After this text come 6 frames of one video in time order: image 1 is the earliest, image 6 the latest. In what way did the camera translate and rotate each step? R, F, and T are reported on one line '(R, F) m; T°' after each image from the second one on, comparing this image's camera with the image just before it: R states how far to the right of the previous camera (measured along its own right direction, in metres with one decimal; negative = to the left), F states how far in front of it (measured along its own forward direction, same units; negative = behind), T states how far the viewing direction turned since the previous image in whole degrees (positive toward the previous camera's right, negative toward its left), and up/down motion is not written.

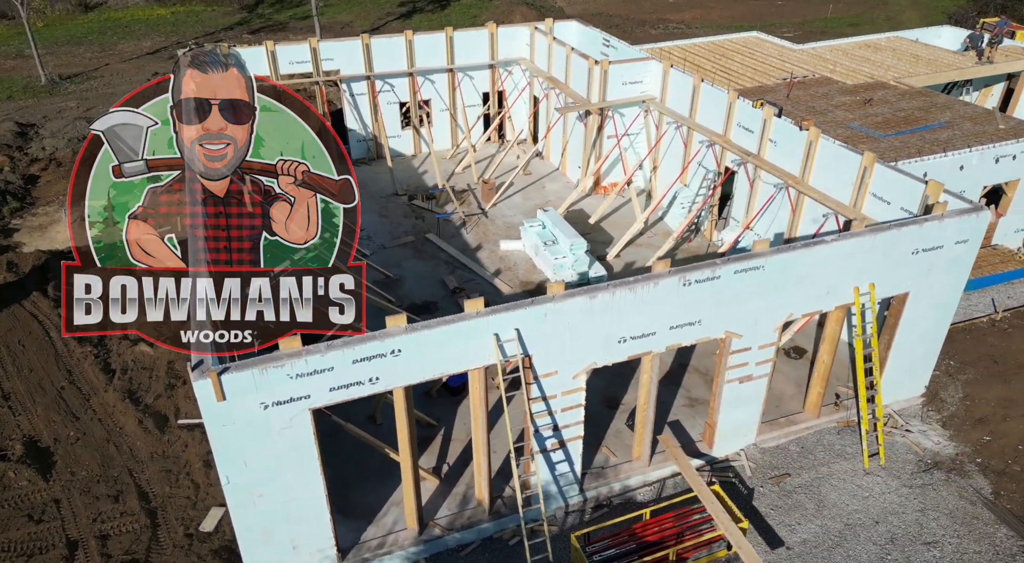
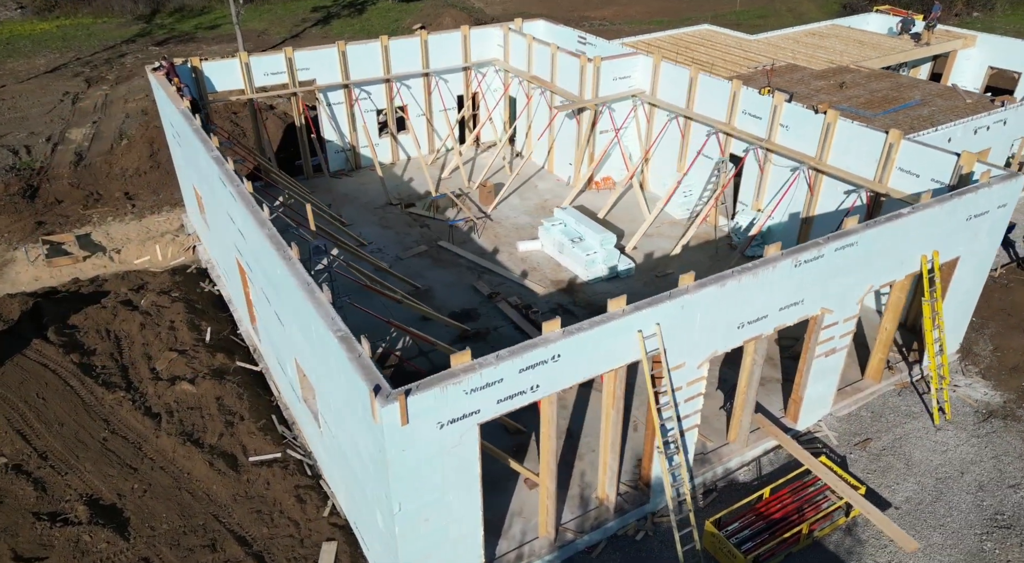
(-2.4, +0.2) m; +8°
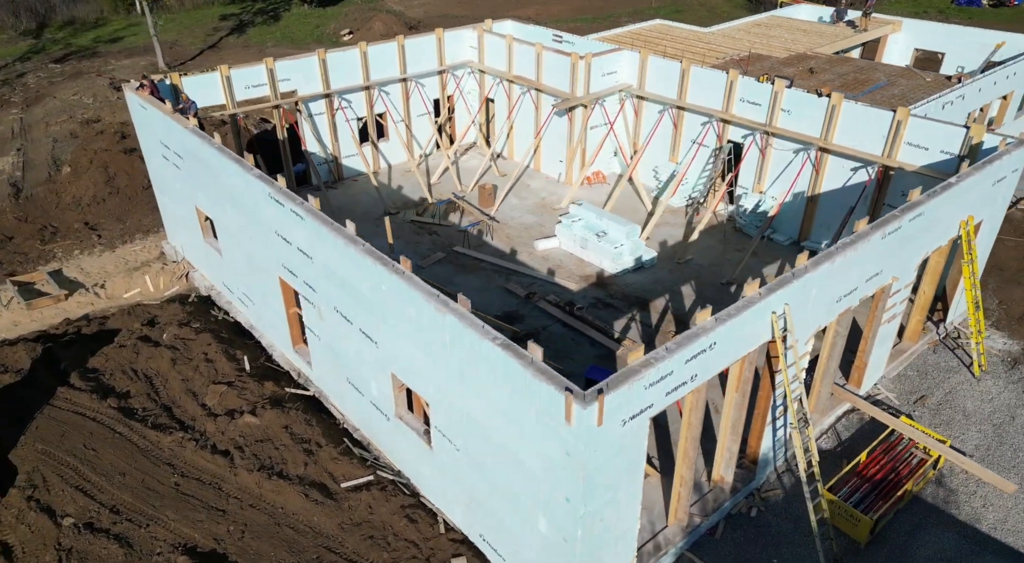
(-2.4, +0.2) m; +8°
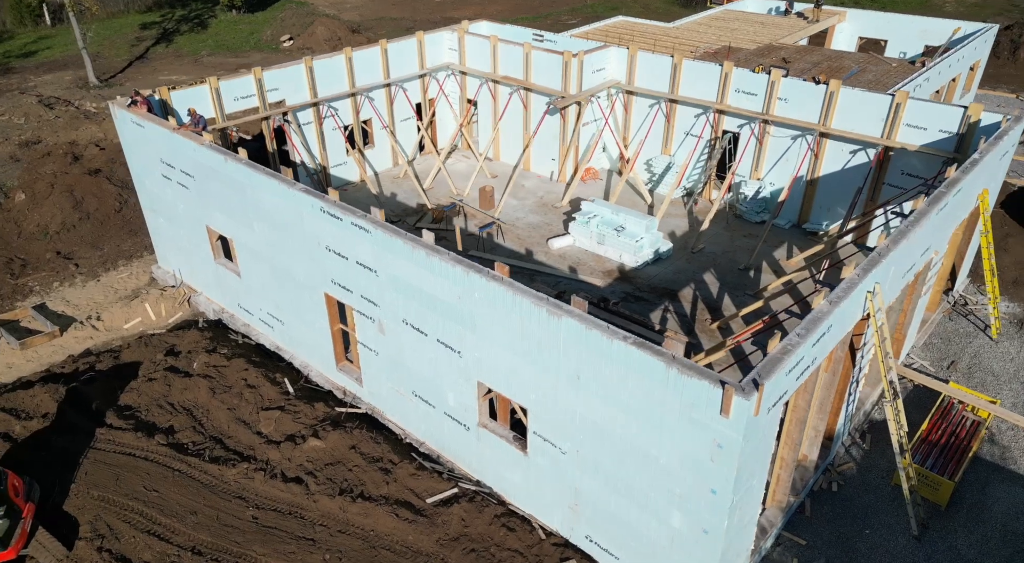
(-1.9, +0.1) m; +6°
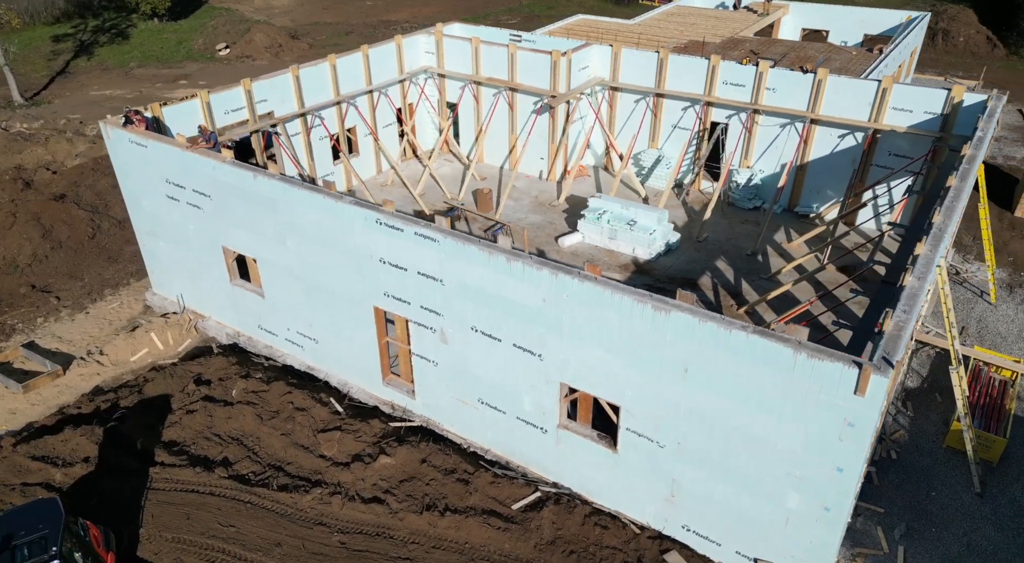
(-1.9, +0.1) m; +6°
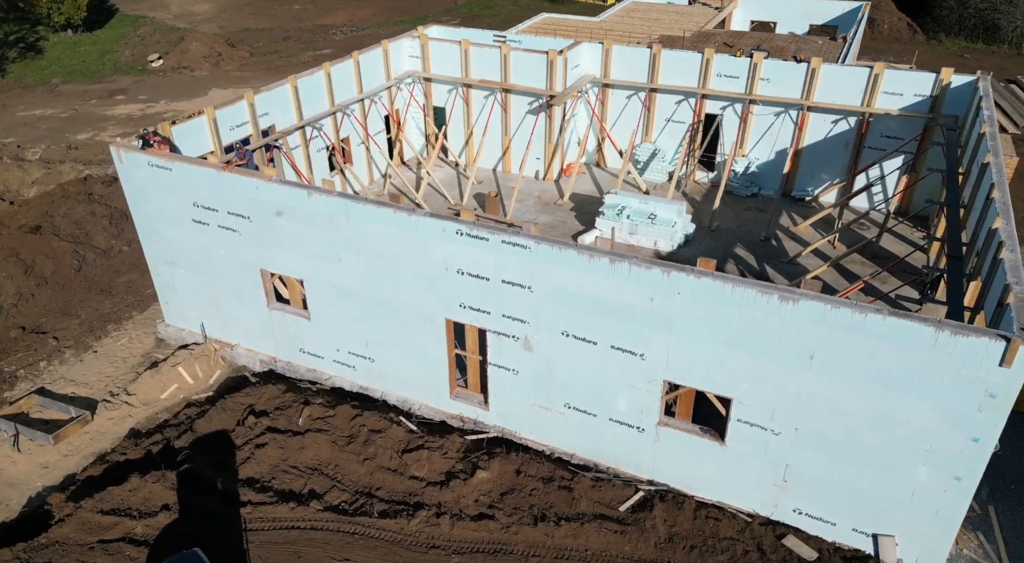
(-2.2, +0.2) m; +7°
